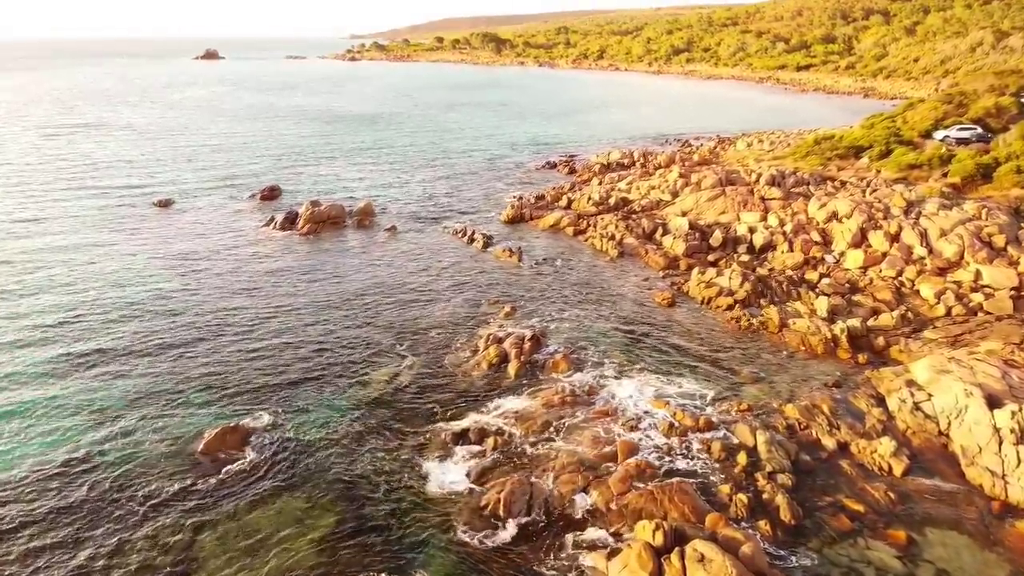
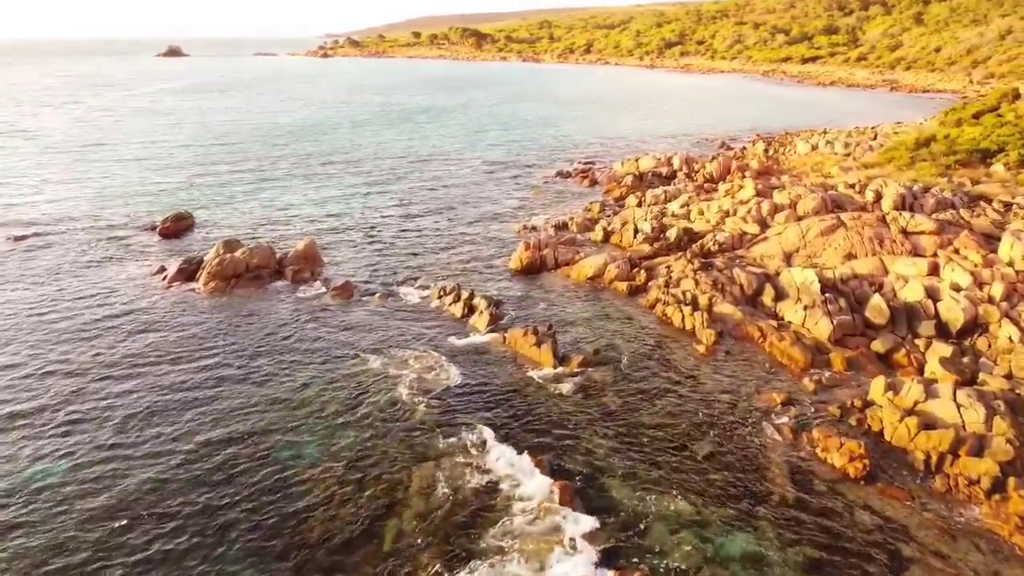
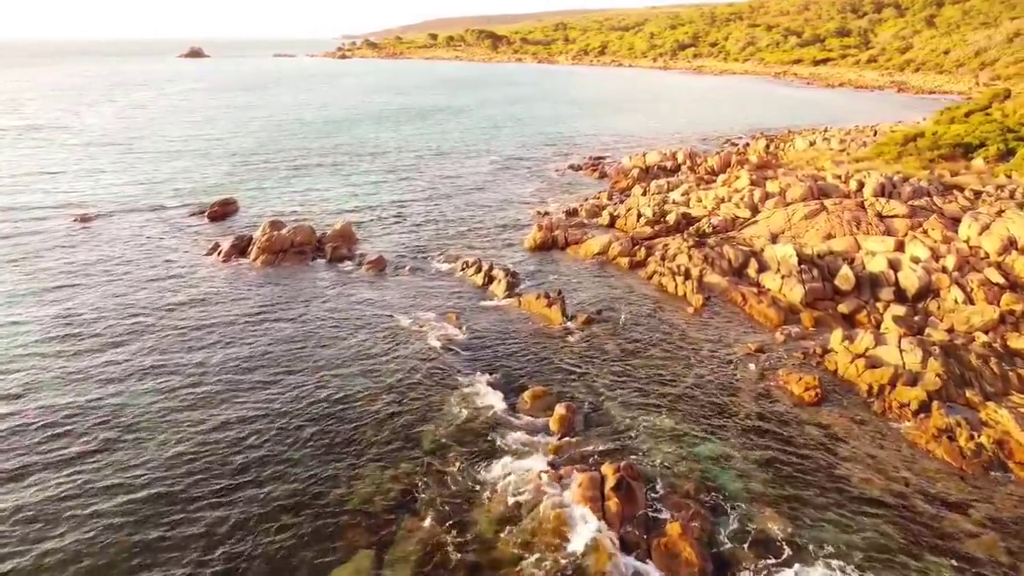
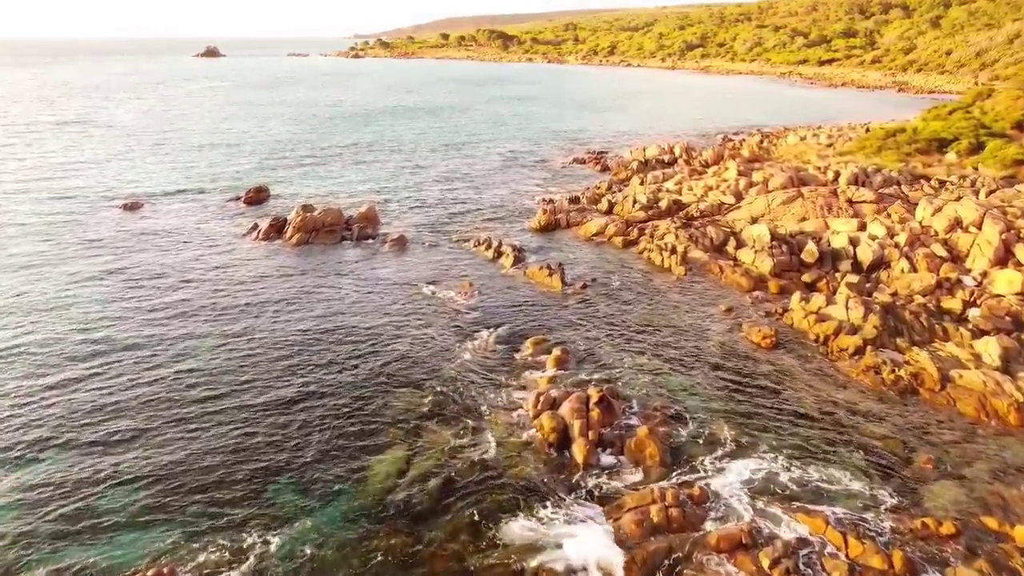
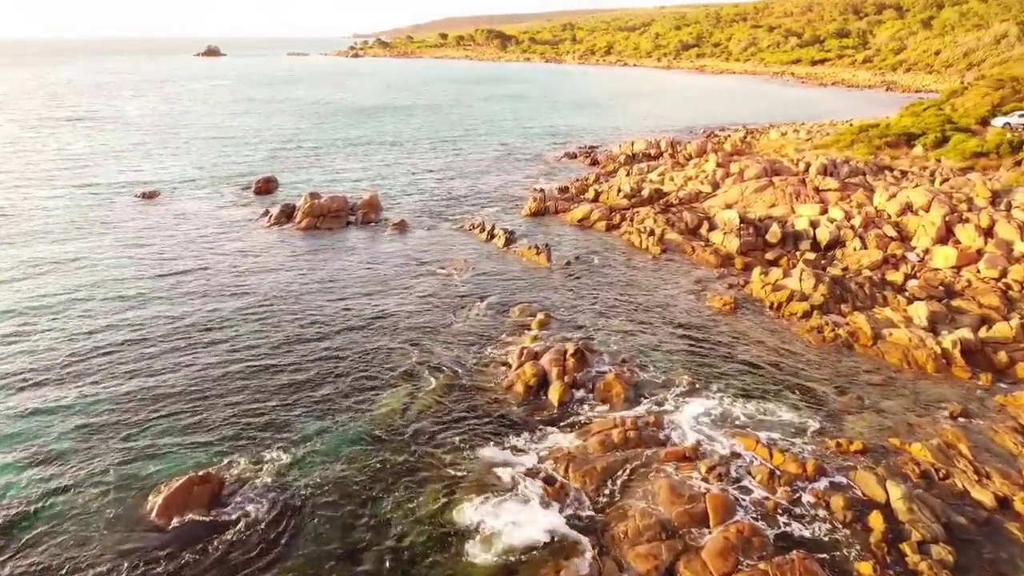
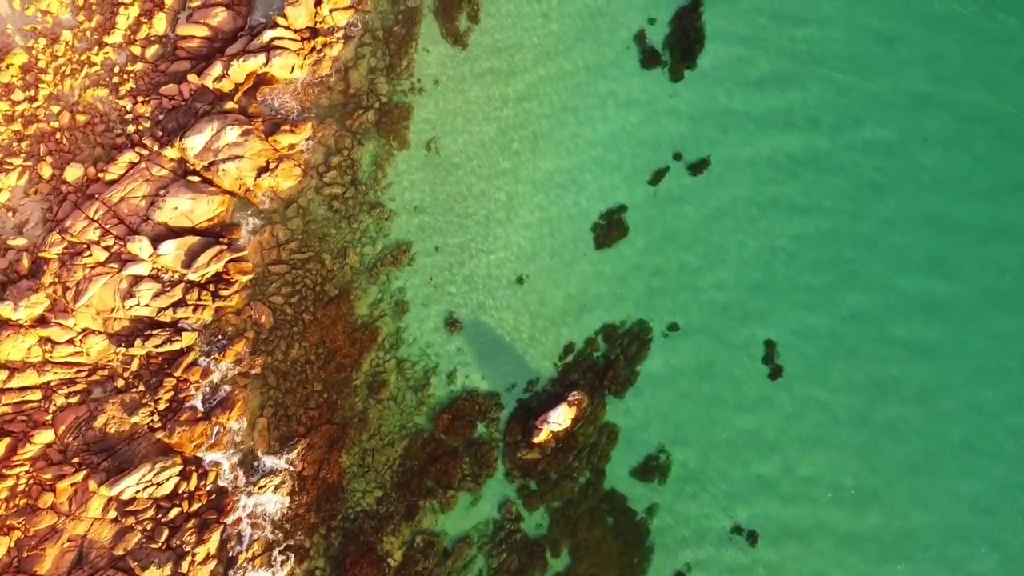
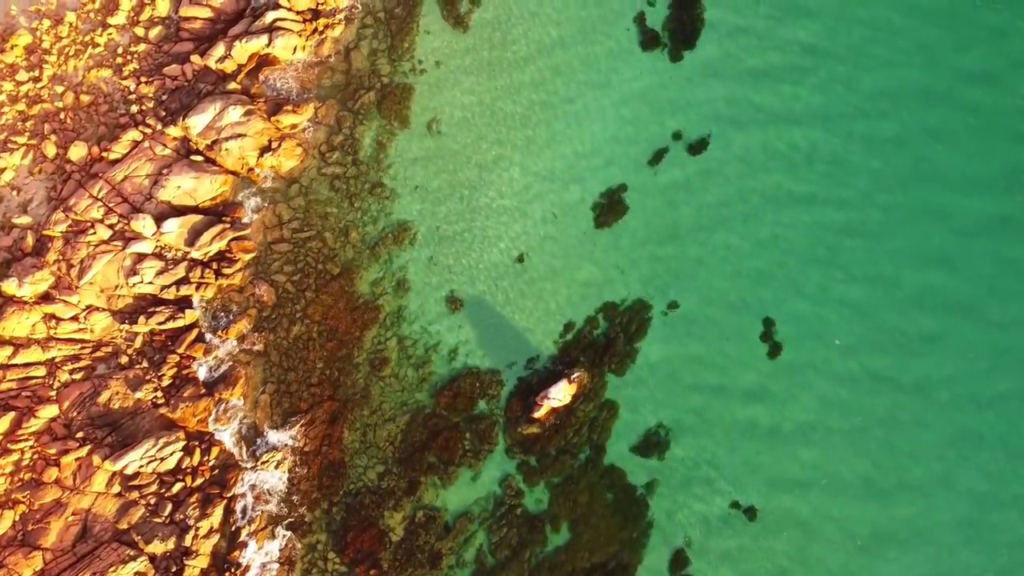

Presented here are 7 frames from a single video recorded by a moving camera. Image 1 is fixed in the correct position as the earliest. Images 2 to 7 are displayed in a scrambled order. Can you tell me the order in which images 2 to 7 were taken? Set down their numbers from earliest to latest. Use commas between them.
5, 4, 3, 2, 7, 6
